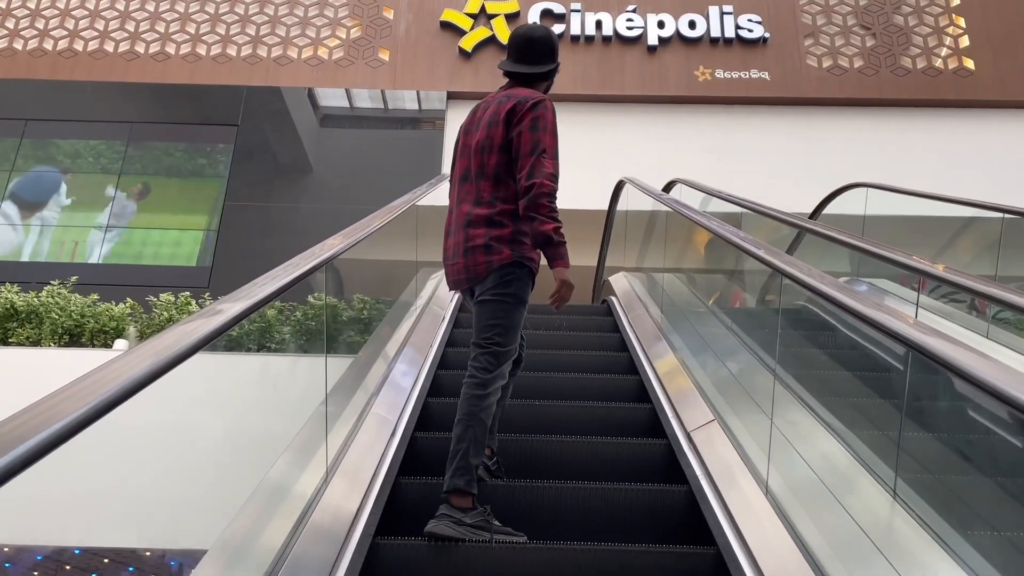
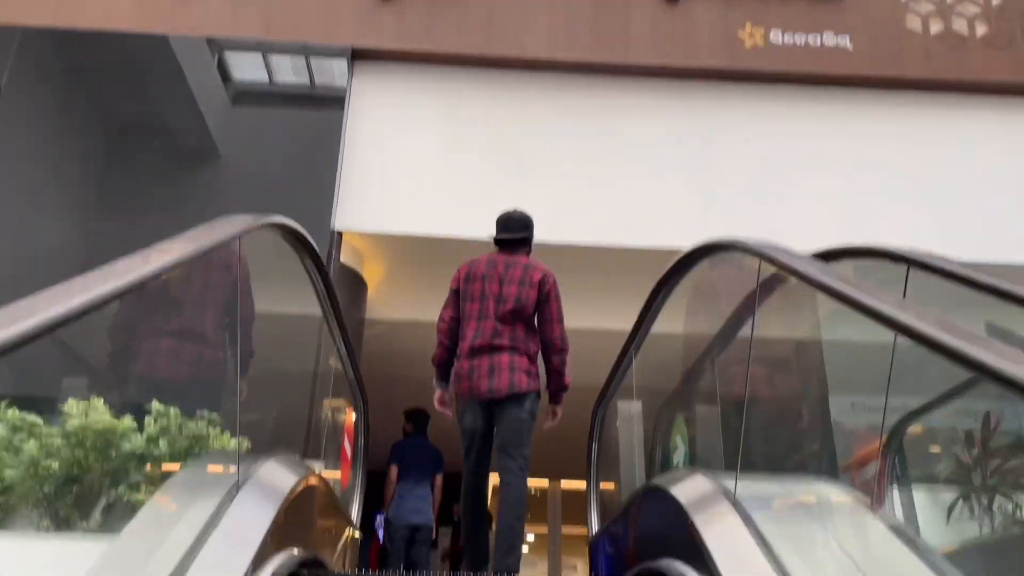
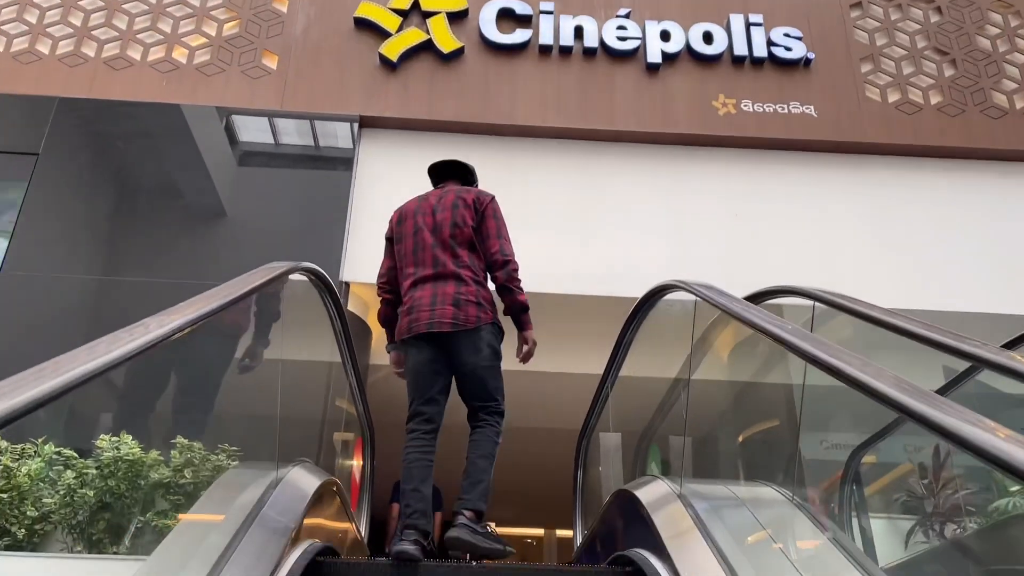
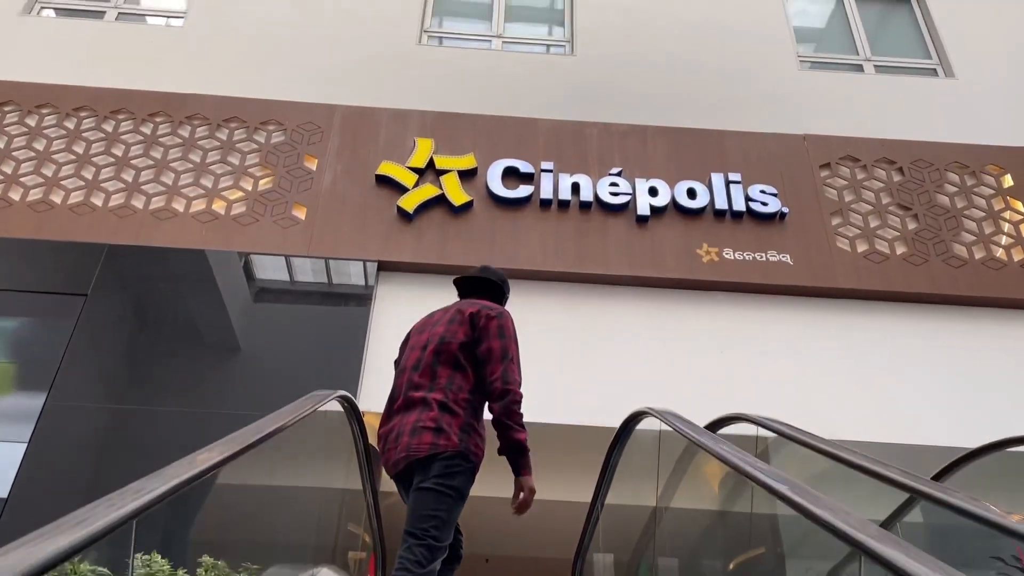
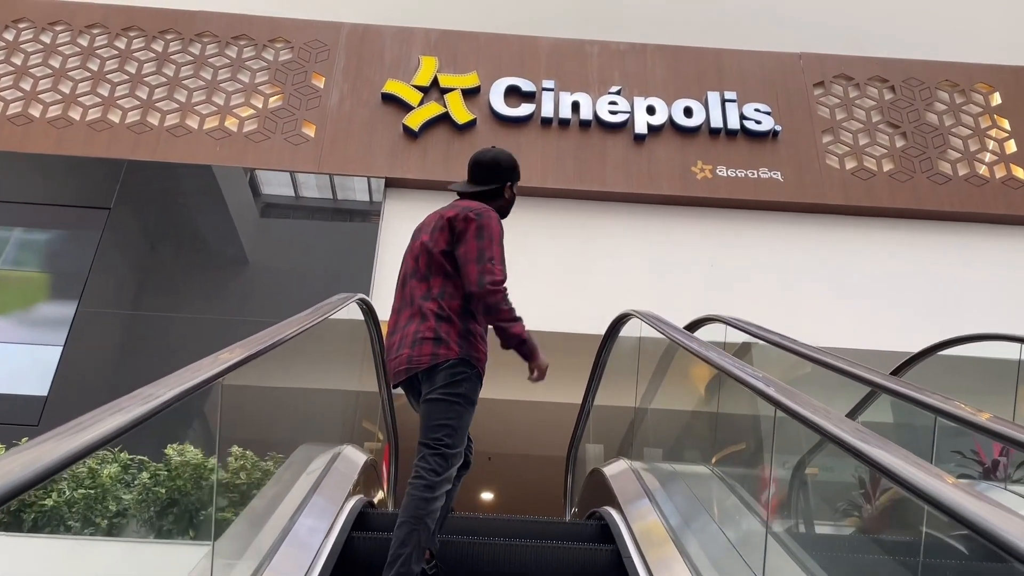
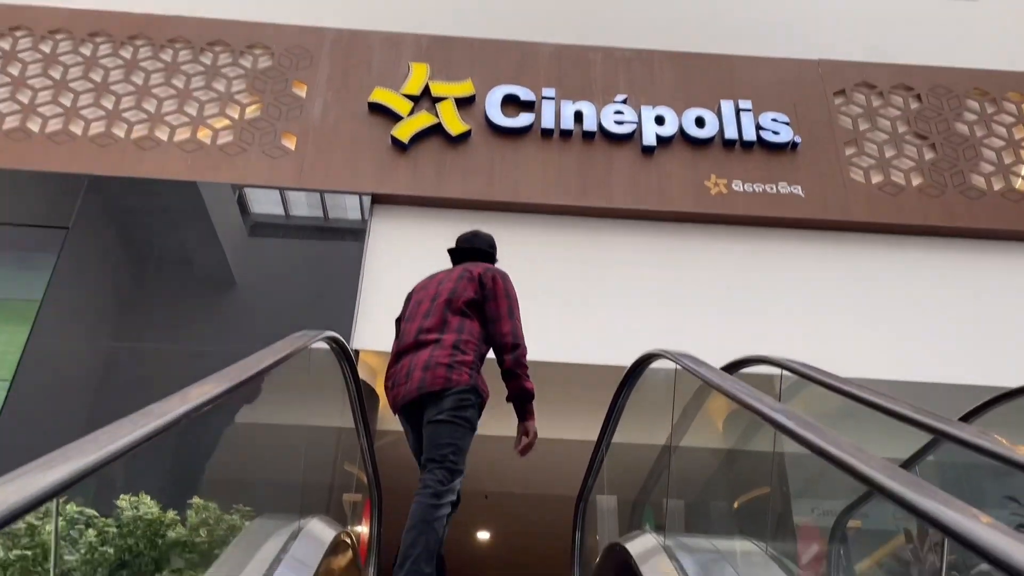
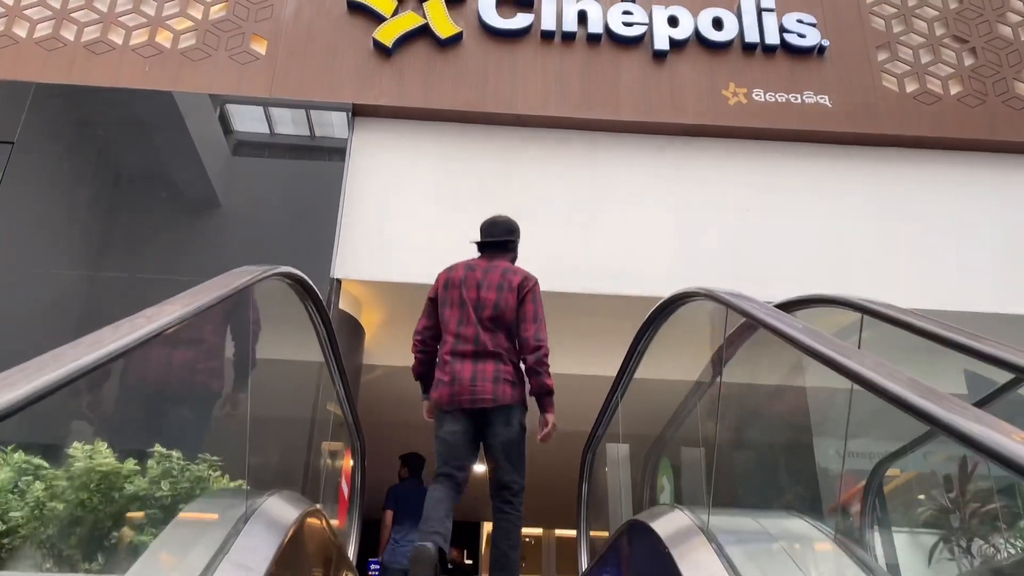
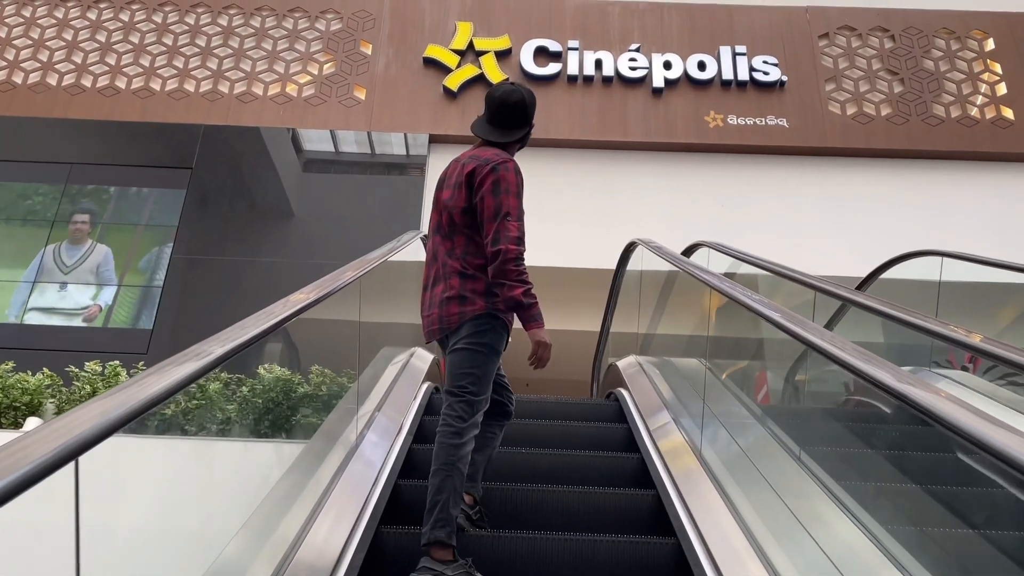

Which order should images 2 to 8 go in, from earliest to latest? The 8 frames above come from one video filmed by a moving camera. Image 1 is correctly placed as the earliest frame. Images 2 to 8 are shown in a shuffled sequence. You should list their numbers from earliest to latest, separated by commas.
8, 5, 4, 6, 3, 7, 2
